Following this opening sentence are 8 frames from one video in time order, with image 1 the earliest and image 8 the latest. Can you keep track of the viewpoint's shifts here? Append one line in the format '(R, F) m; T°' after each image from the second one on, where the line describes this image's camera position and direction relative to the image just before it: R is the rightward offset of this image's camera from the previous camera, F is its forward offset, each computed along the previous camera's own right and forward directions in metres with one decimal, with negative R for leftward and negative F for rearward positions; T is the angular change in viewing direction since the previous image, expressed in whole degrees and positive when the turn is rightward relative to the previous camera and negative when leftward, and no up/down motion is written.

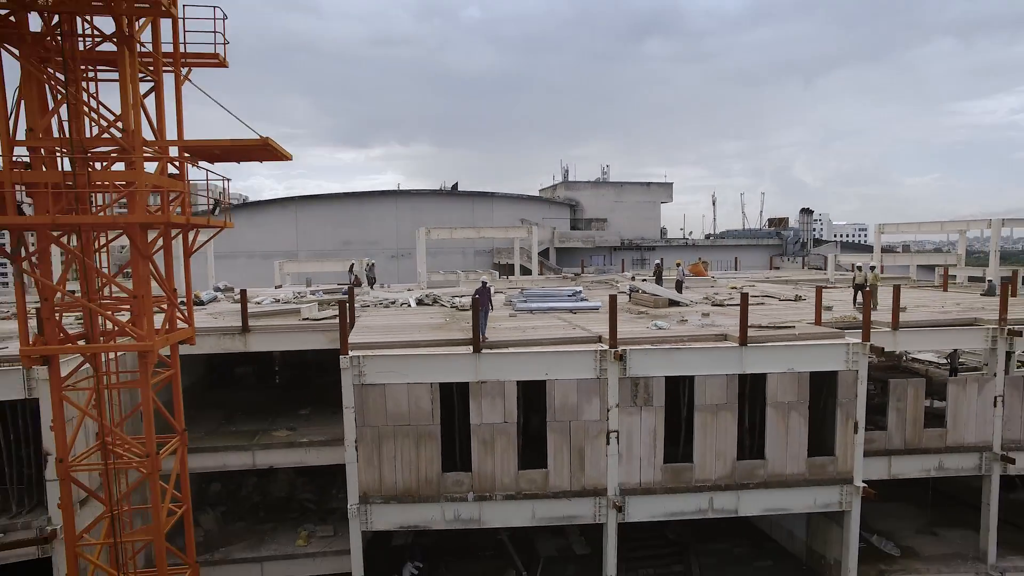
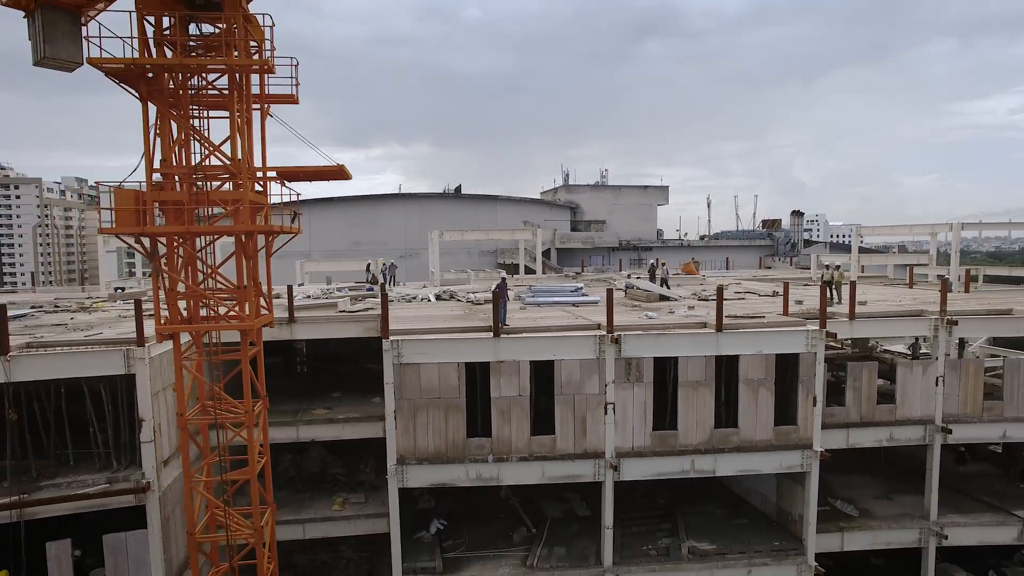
(-0.4, -2.4) m; 0°
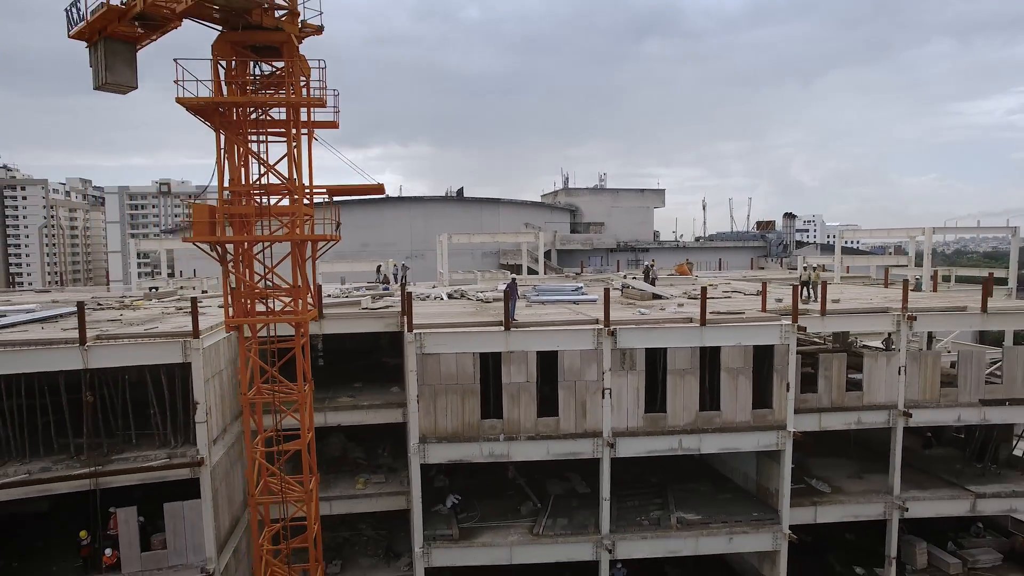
(-0.3, -2.0) m; 0°
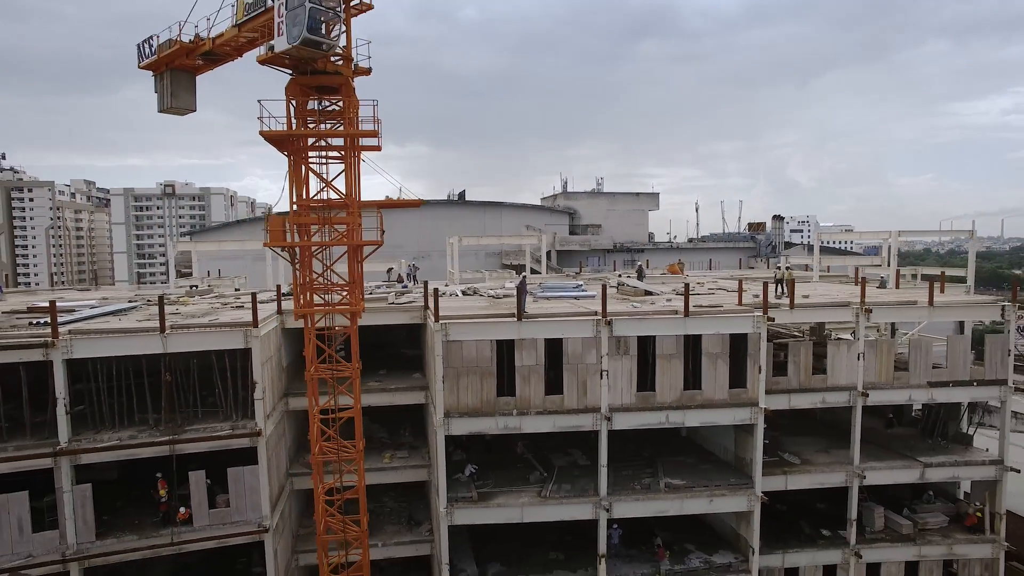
(-0.5, -2.8) m; 0°
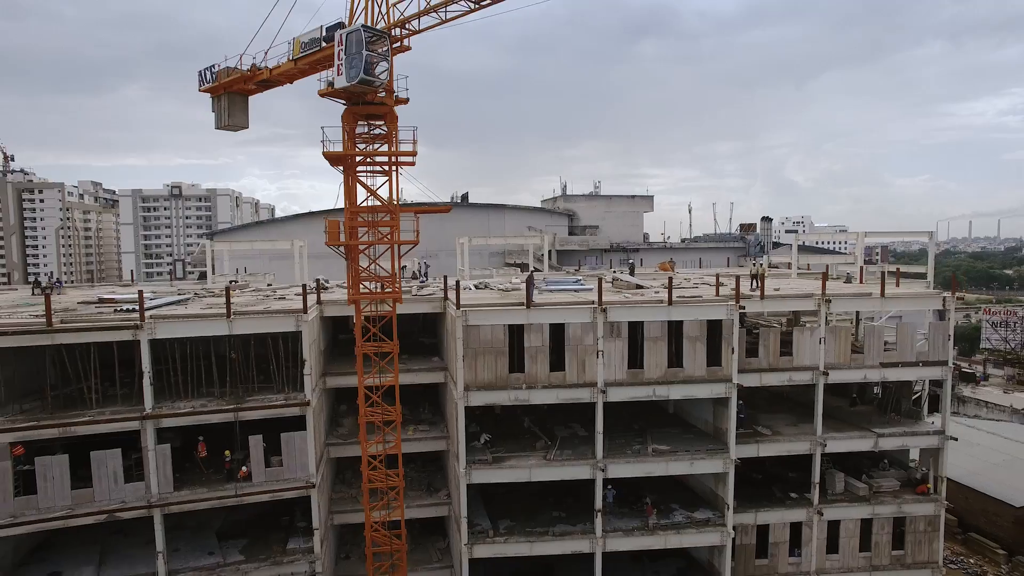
(-0.5, -3.4) m; 0°
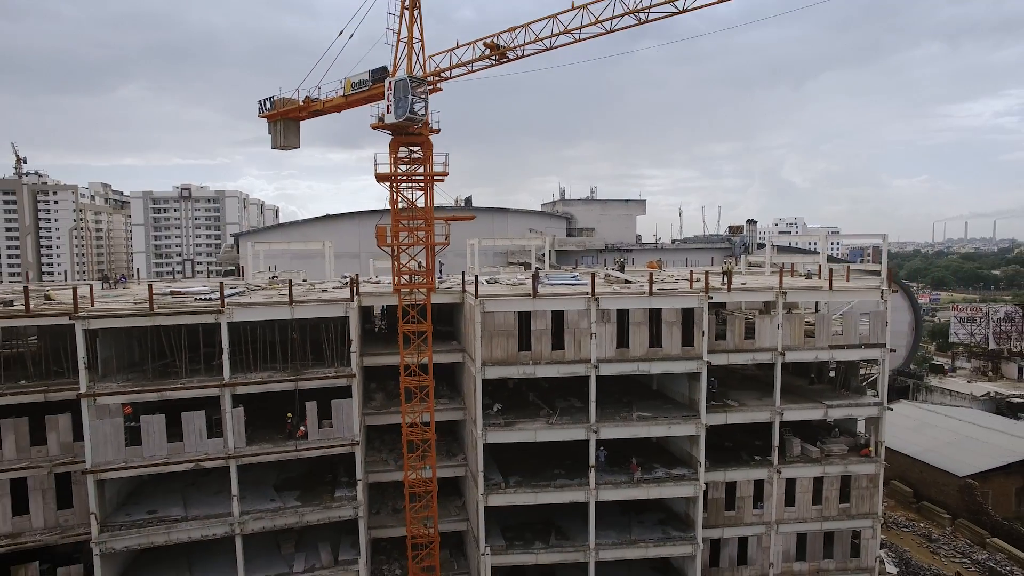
(-0.5, -4.8) m; 0°
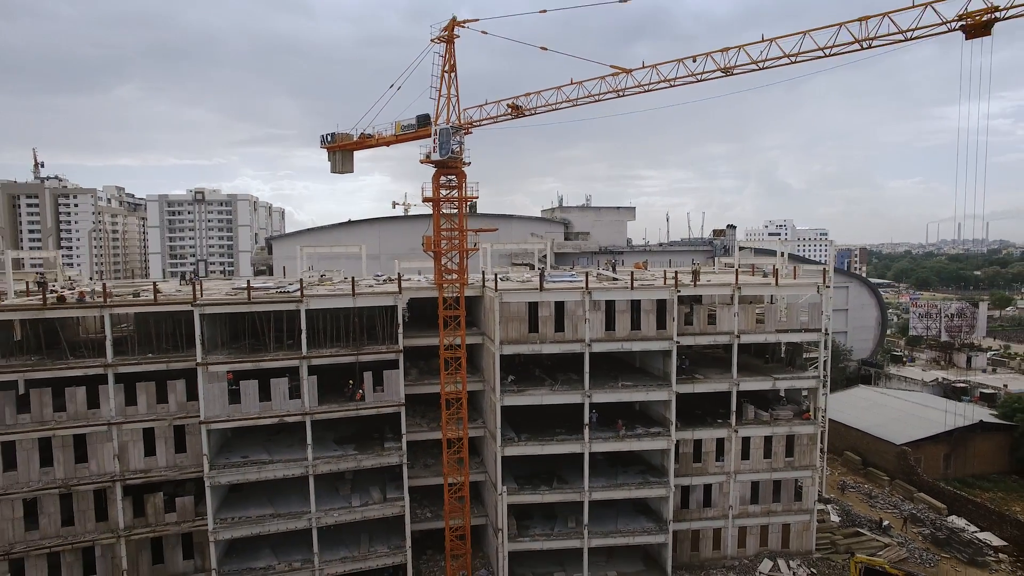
(-0.9, -7.5) m; 0°
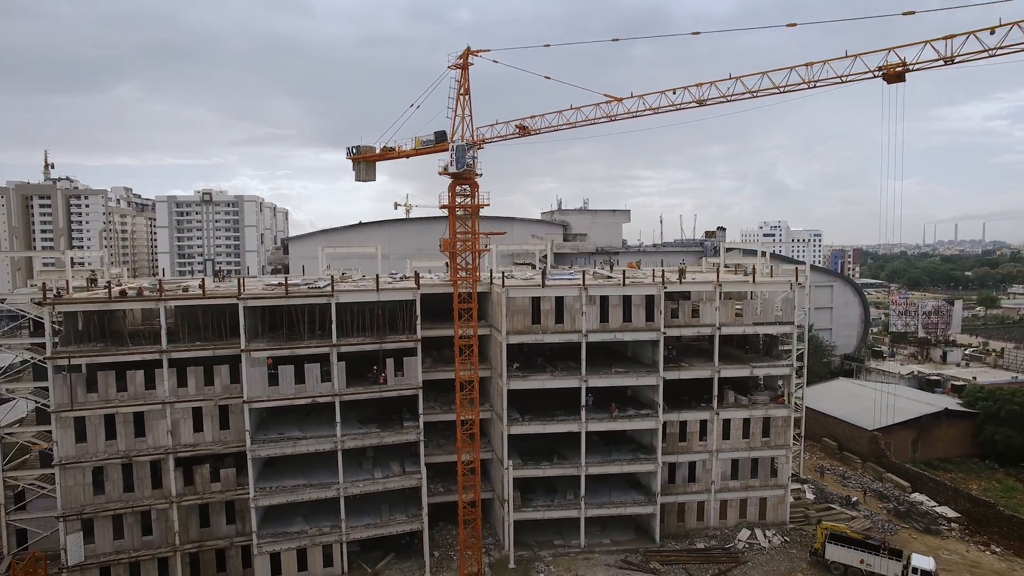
(-0.5, -4.3) m; 0°
